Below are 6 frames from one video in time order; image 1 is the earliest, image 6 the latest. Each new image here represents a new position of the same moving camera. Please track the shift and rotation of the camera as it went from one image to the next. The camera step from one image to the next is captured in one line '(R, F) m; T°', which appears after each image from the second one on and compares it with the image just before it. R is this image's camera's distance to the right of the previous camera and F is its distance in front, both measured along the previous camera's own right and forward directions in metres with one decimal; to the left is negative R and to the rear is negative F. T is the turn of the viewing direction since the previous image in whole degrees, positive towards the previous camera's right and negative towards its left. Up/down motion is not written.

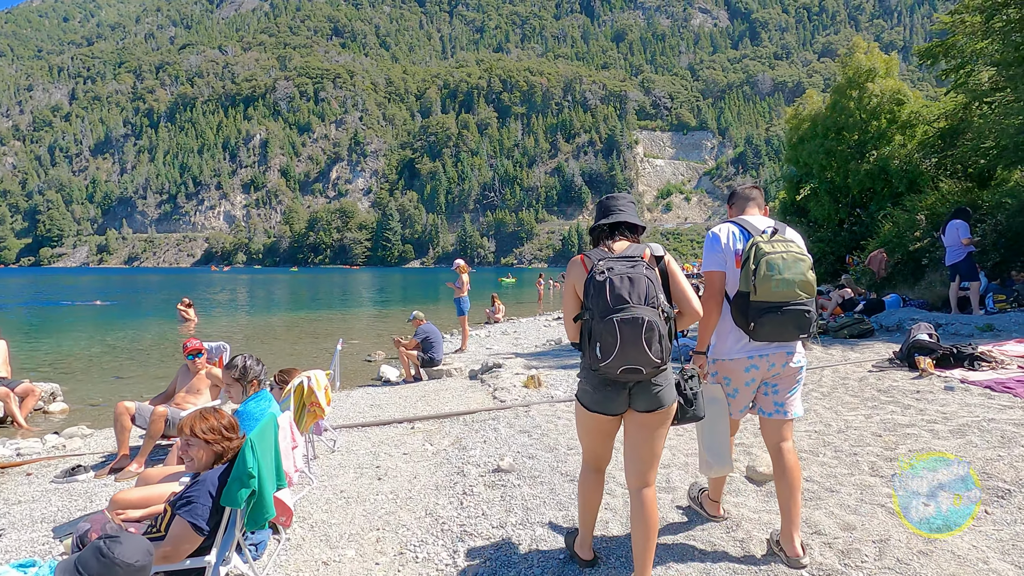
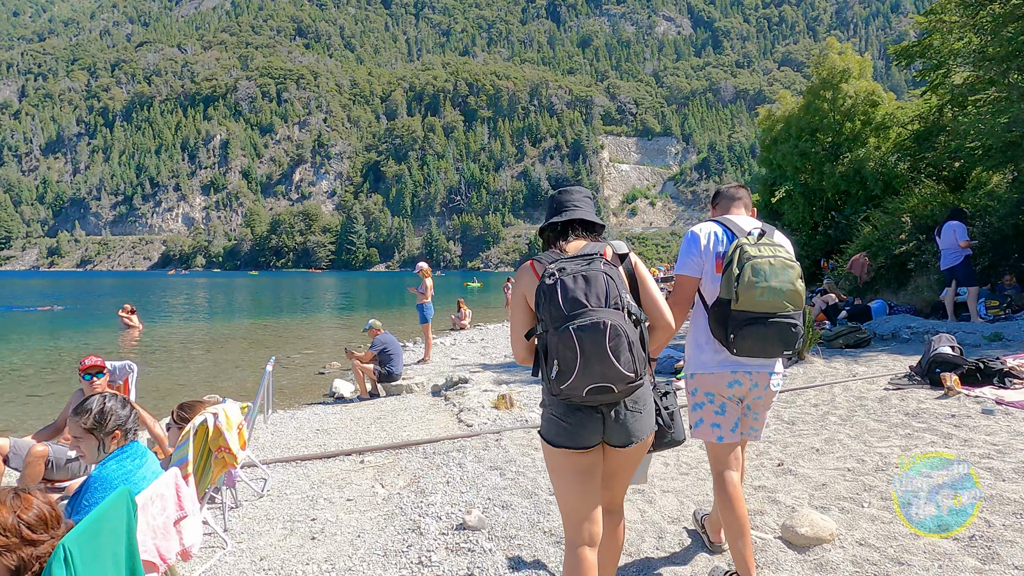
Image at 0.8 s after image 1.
(0.0, +1.0) m; +3°
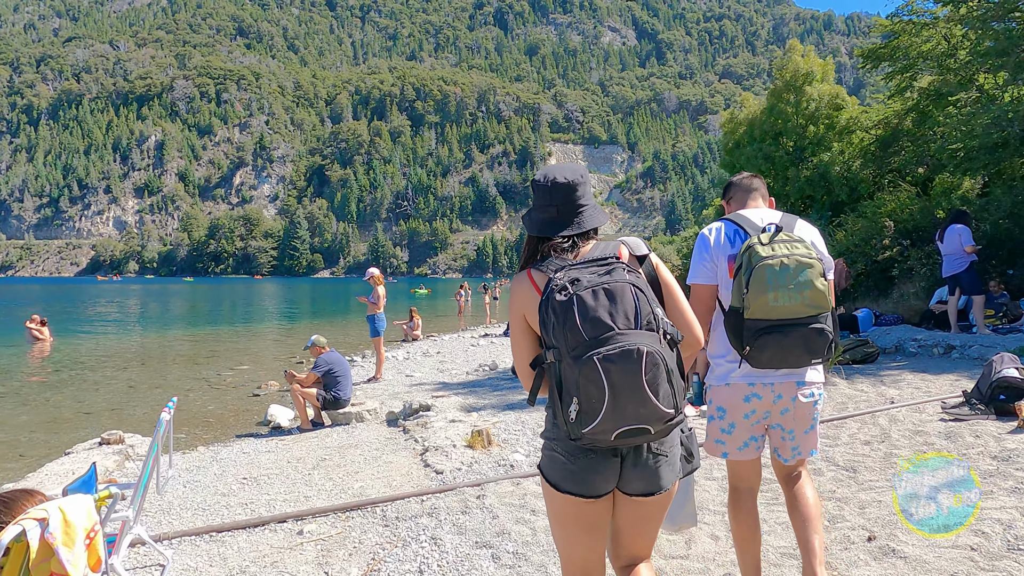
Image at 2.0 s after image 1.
(-0.3, +1.3) m; +5°
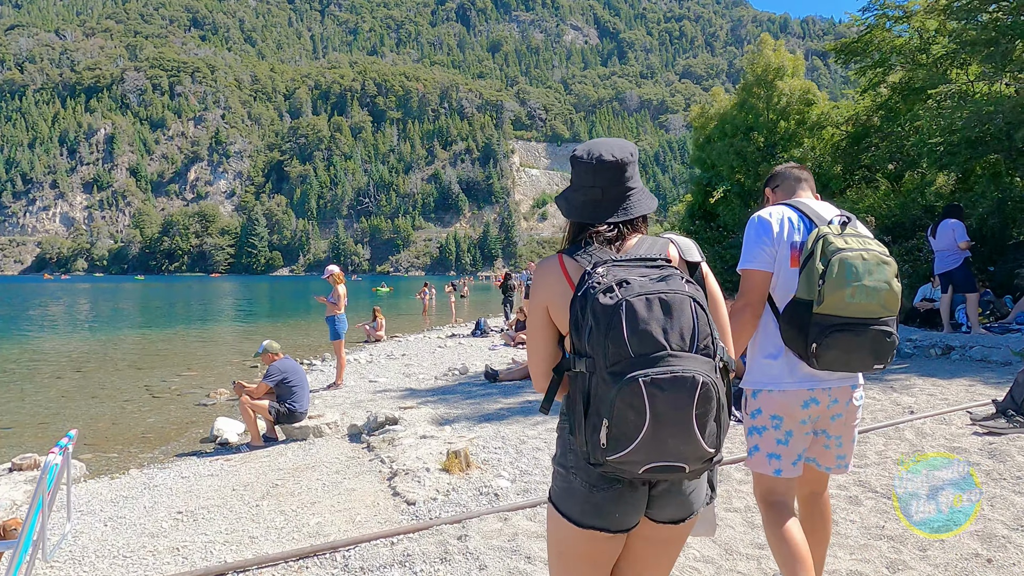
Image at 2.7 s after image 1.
(-0.1, +0.7) m; +3°
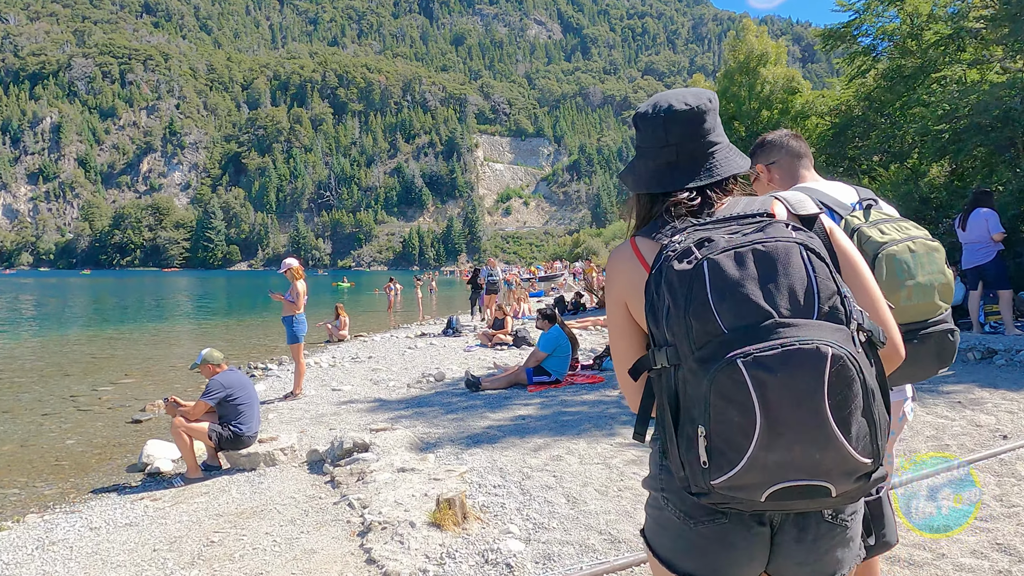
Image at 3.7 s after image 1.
(-0.3, +1.2) m; +3°
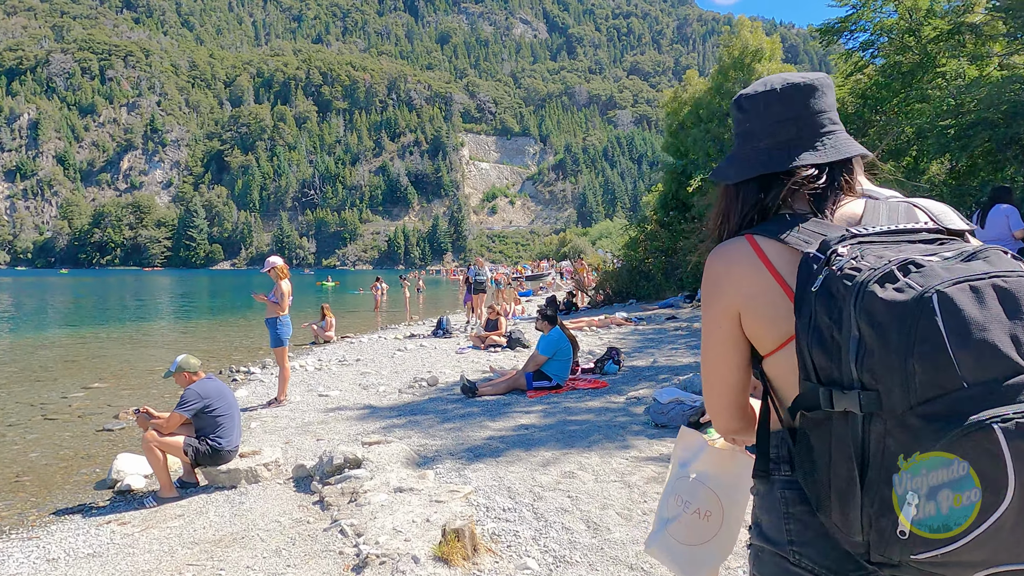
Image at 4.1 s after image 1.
(-0.2, +0.5) m; +1°
